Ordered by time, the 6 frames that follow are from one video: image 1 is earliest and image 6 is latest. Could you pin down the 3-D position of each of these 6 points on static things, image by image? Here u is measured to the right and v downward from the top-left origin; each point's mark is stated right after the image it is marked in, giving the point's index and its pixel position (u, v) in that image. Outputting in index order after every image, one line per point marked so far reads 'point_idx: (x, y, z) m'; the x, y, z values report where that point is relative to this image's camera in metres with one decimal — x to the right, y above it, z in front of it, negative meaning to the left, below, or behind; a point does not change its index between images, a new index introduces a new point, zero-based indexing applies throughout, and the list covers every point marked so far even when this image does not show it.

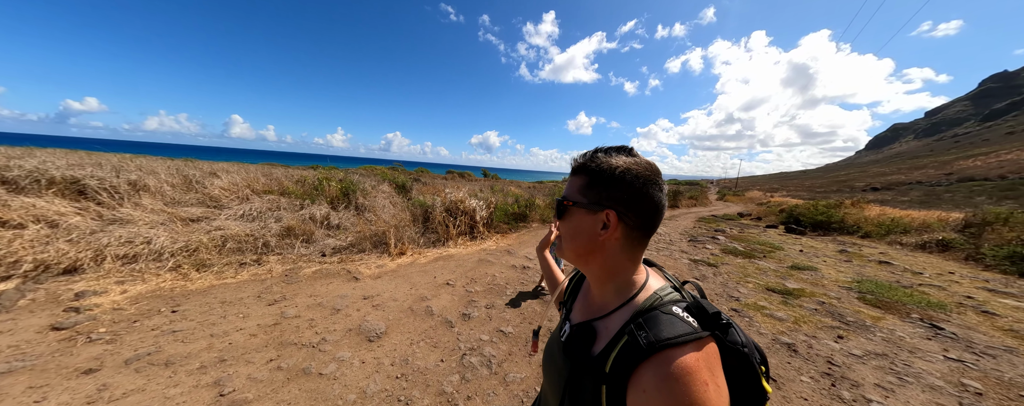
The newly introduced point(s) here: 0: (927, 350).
0: (+5.3, -1.9, +3.3) m
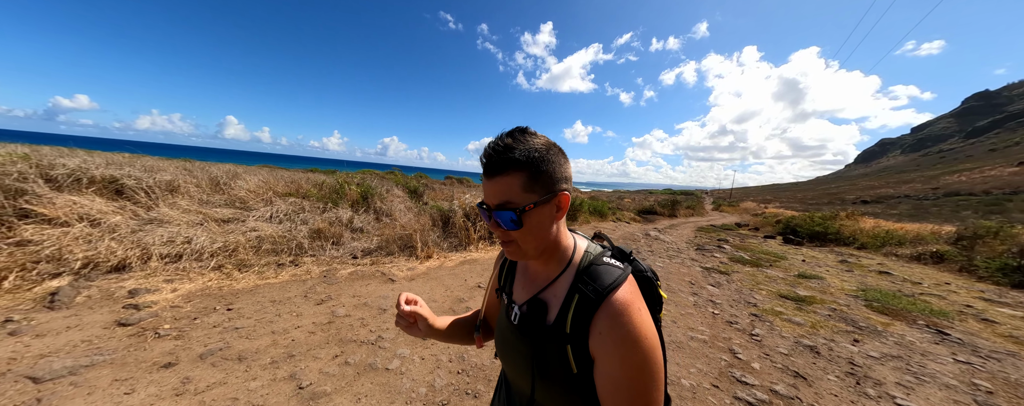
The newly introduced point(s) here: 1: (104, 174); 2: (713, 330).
0: (+5.8, -2.0, +3.5) m
1: (-6.6, +0.5, +4.2) m
2: (+2.8, -1.8, +3.5) m
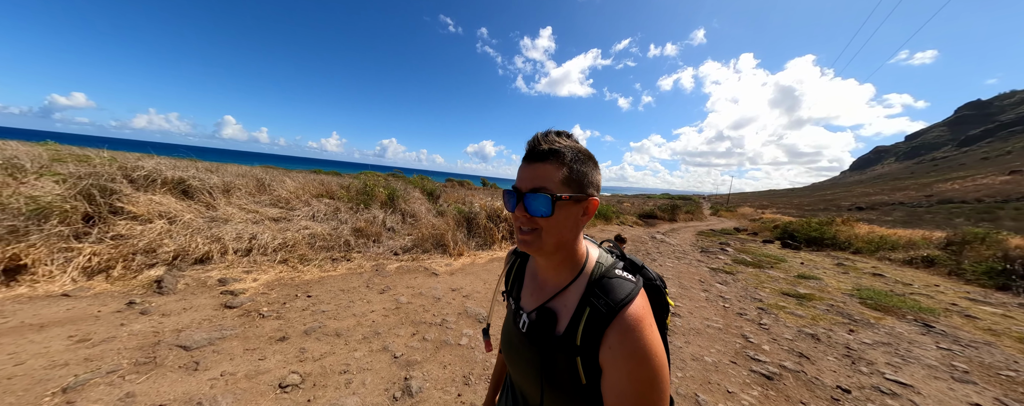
0: (+6.4, -2.1, +3.9) m
1: (-6.0, +0.5, +4.6) m
2: (+3.3, -1.8, +4.0) m
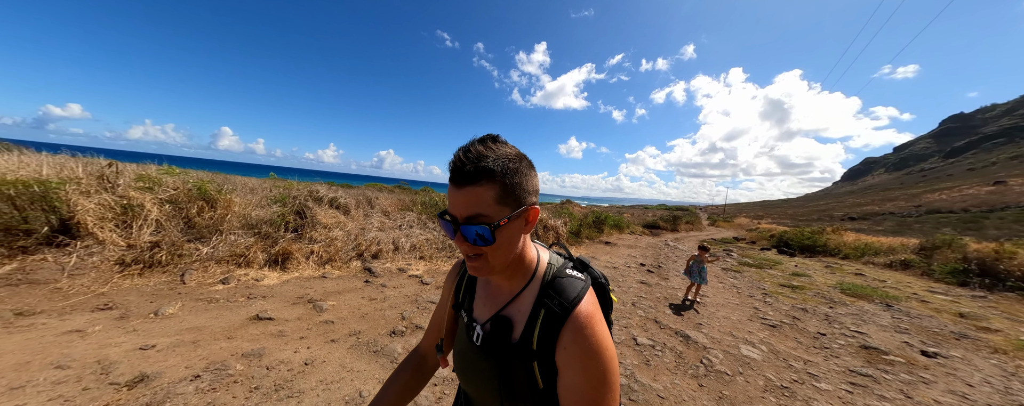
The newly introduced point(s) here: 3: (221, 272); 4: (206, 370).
0: (+8.0, -2.4, +5.5) m
1: (-4.4, +0.2, +6.1) m
2: (+5.0, -2.1, +5.5) m
3: (-4.3, -1.0, +3.8) m
4: (-2.6, -1.4, +2.2) m
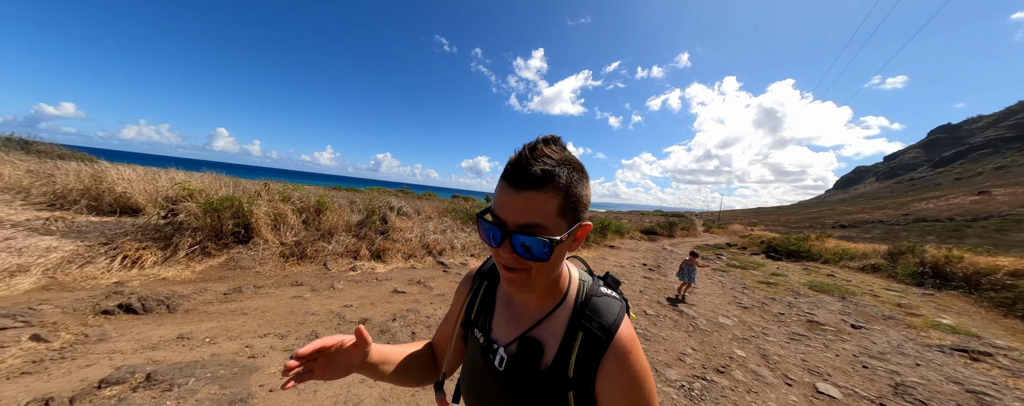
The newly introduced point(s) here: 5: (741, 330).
0: (+8.9, -2.8, +7.0) m
1: (-3.5, -0.1, +7.5) m
2: (+5.9, -2.4, +7.0) m
3: (-3.4, -1.2, +5.2) m
4: (-1.7, -1.6, +3.6) m
5: (+4.1, -2.3, +4.6) m
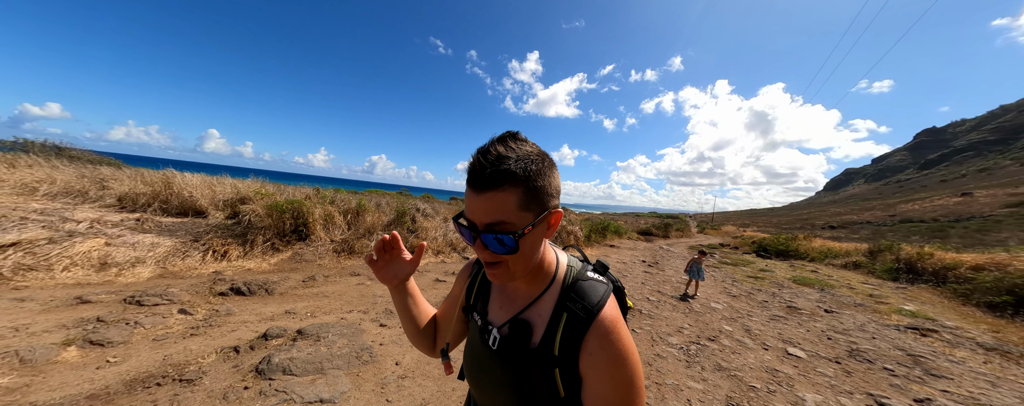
0: (+9.4, -2.8, +7.9) m
1: (-3.0, -0.2, +8.3) m
2: (+6.4, -2.5, +7.9) m
3: (-2.9, -1.3, +5.9) m
4: (-1.1, -1.7, +4.4) m
5: (+4.7, -2.3, +5.4) m
